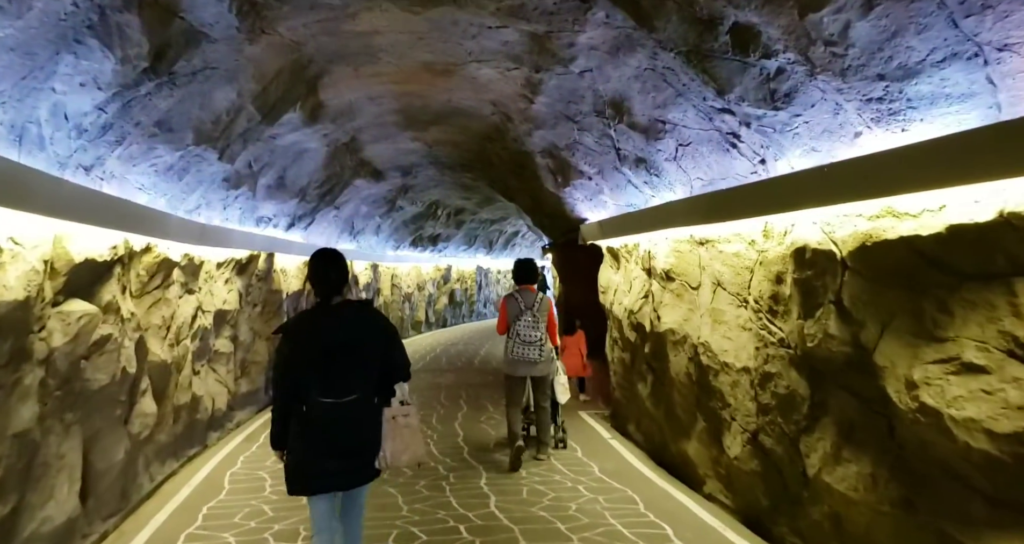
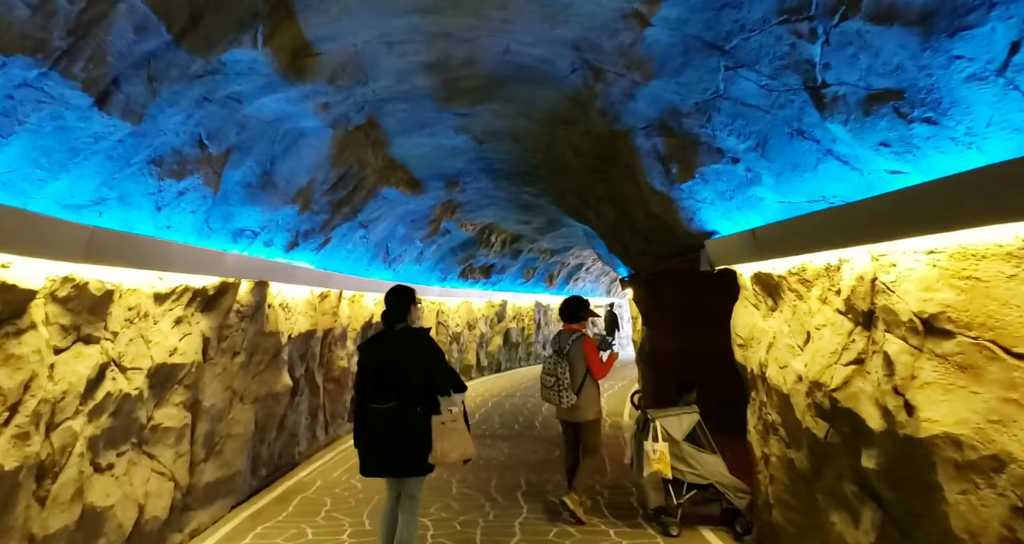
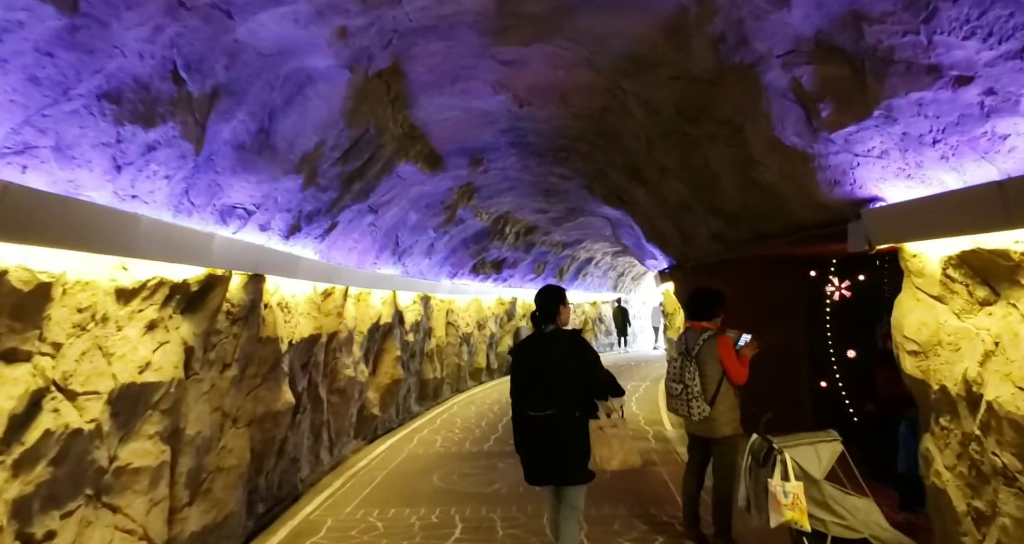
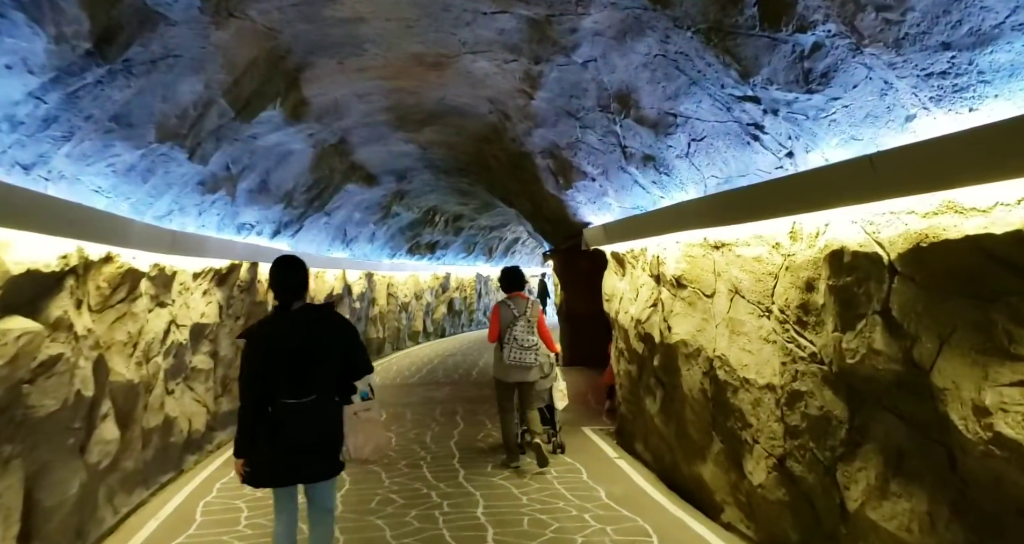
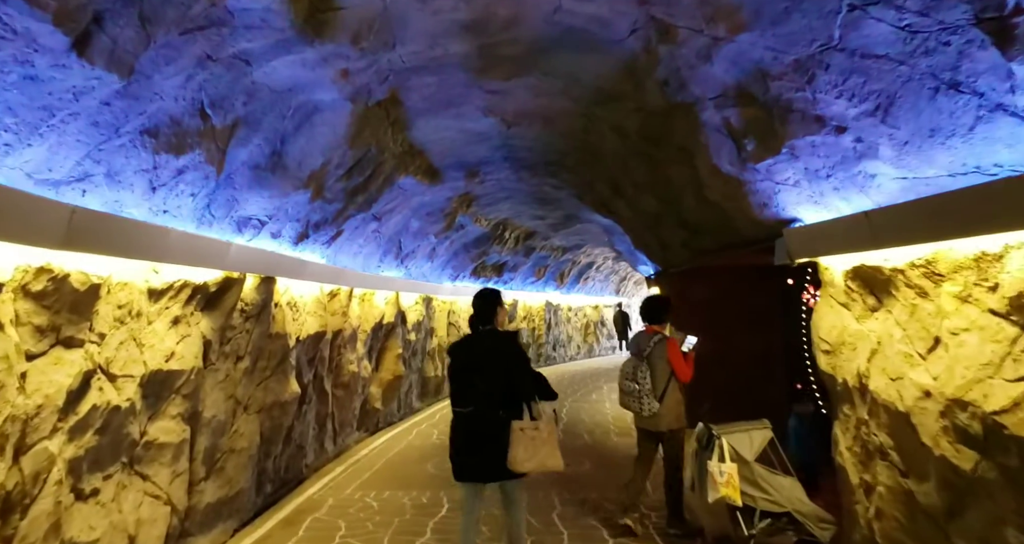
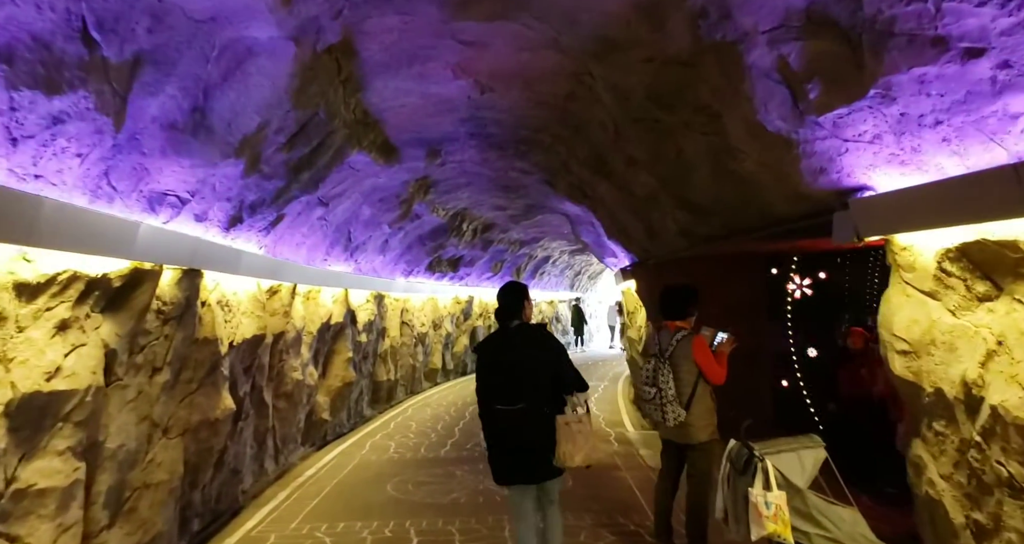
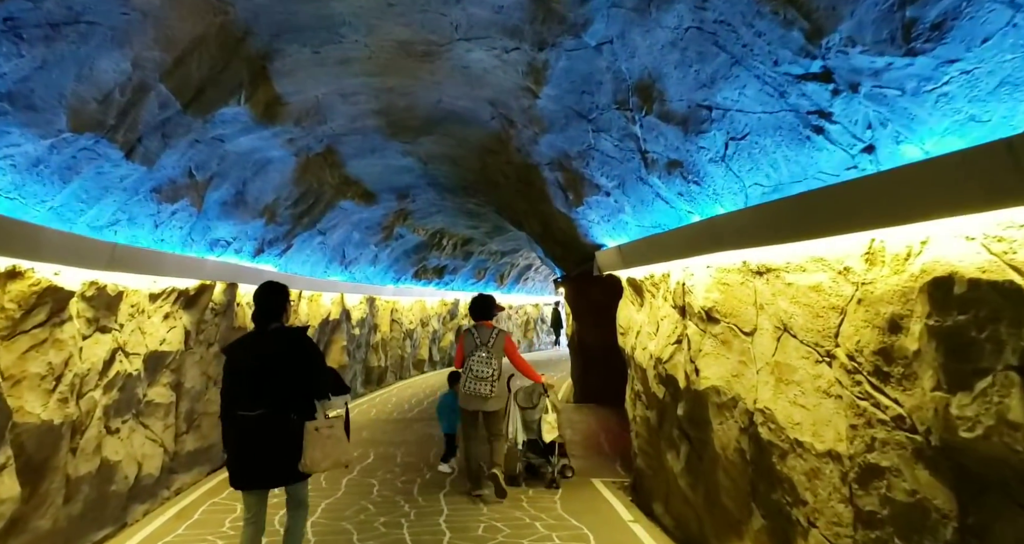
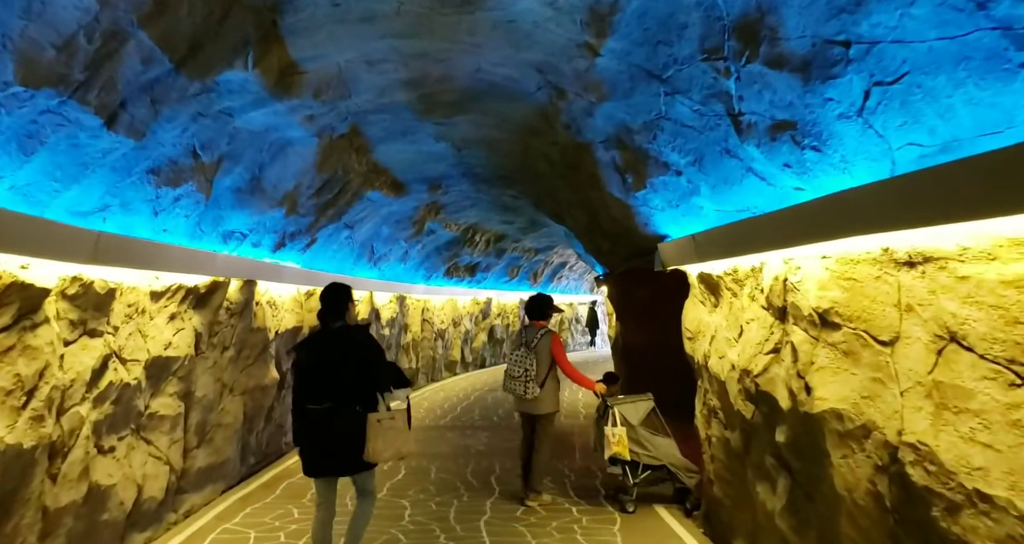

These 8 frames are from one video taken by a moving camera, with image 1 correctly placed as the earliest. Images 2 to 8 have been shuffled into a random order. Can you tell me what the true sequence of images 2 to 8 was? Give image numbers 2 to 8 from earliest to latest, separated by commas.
4, 7, 8, 2, 5, 3, 6
